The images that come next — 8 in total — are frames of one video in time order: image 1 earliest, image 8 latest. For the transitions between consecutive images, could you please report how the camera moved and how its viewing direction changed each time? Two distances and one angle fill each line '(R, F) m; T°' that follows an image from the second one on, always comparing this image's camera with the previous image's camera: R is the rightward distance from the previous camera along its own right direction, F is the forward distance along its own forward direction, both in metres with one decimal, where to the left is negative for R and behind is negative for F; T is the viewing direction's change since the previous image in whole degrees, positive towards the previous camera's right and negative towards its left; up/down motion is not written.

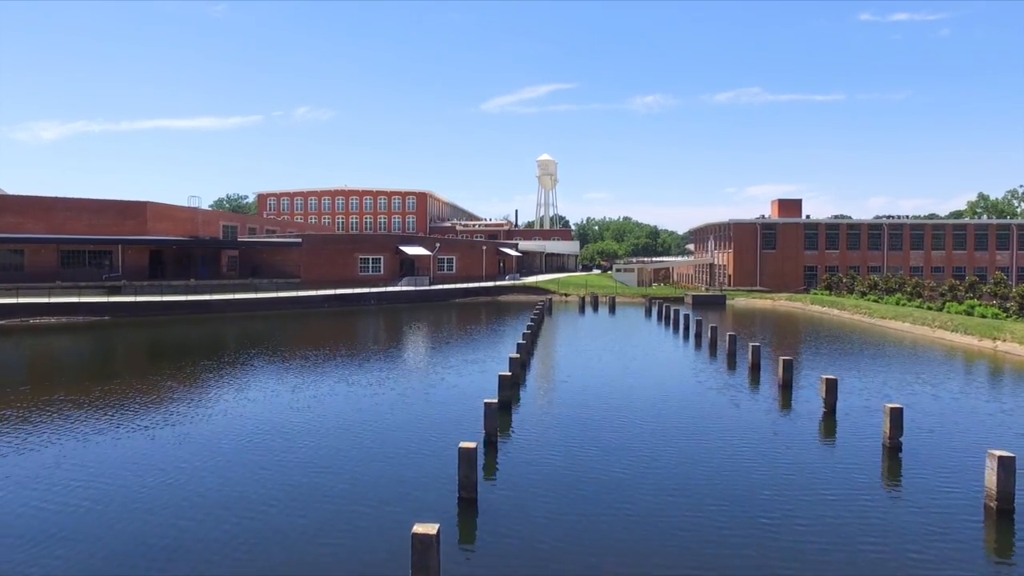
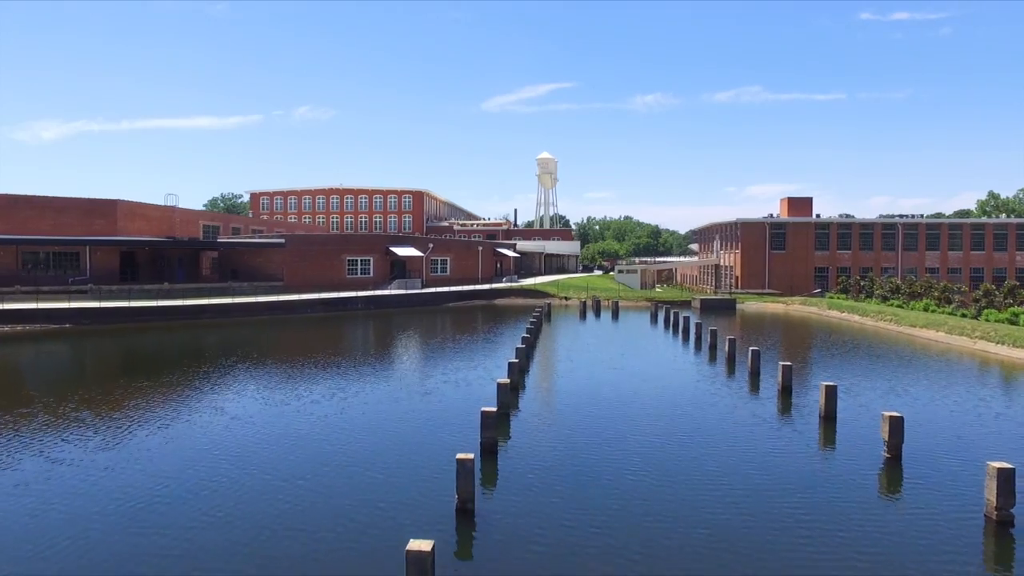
(+0.2, +2.9) m; 0°
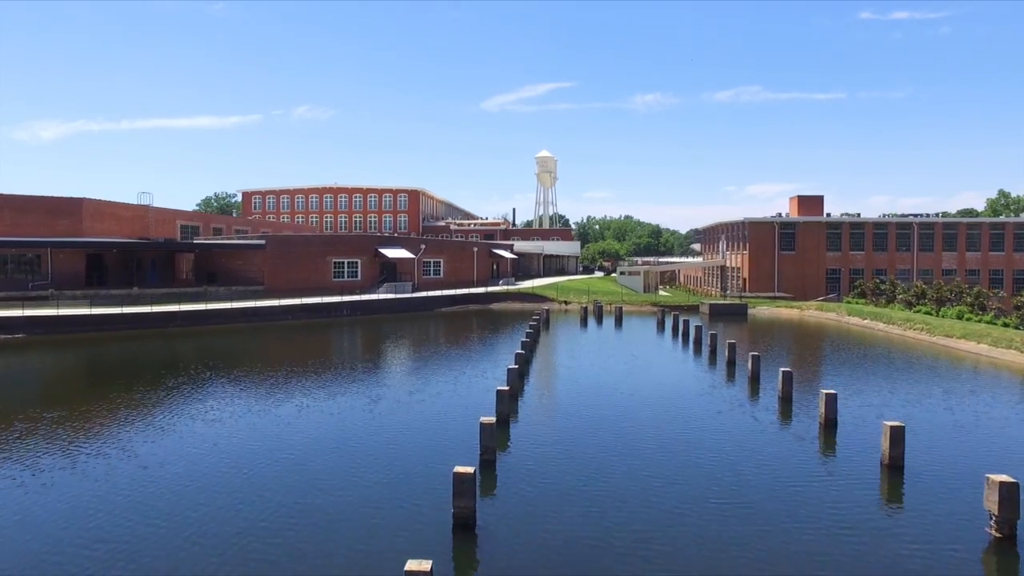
(+0.2, +2.9) m; 0°
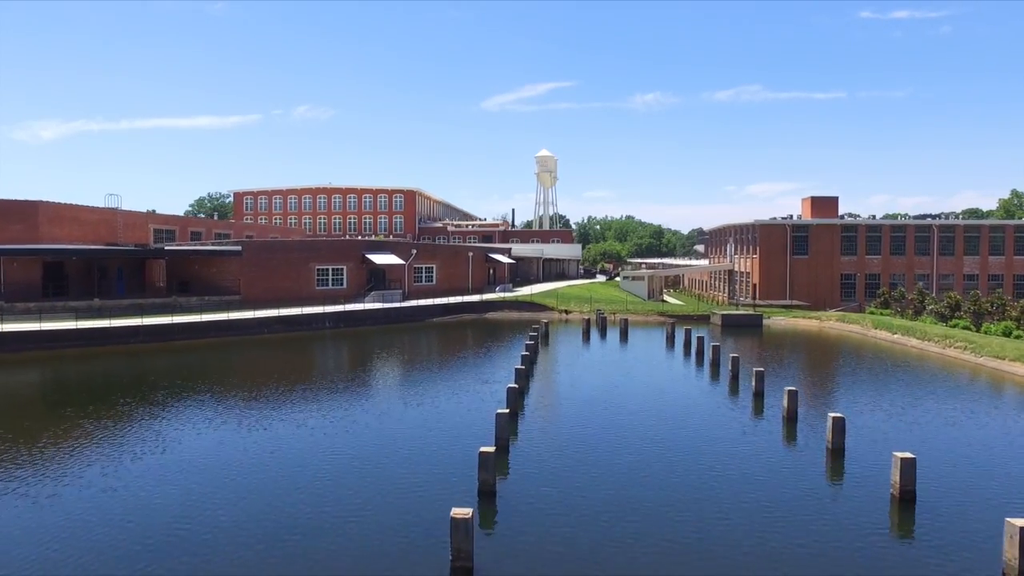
(+0.2, +3.2) m; 0°
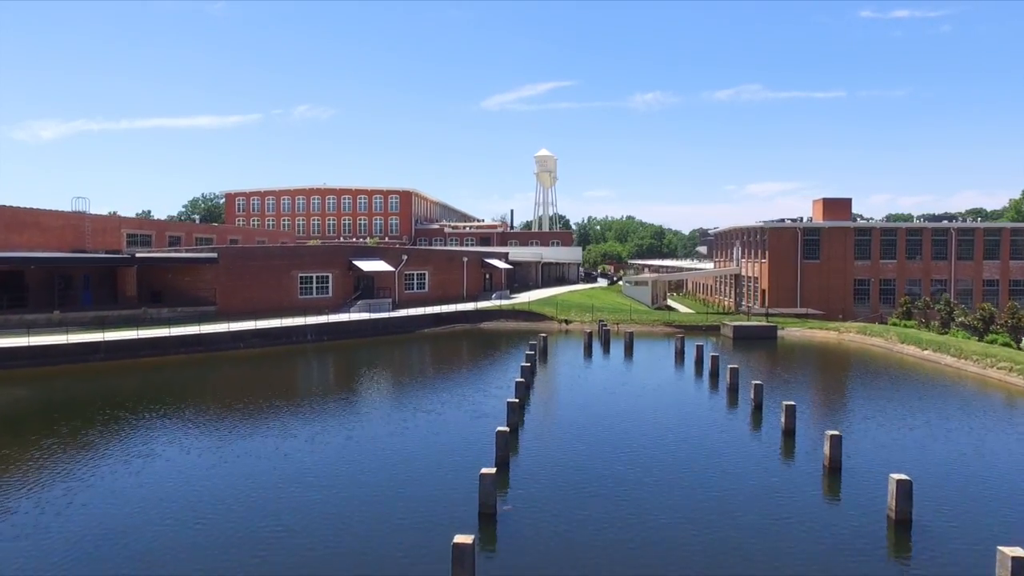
(+0.2, +2.8) m; 0°
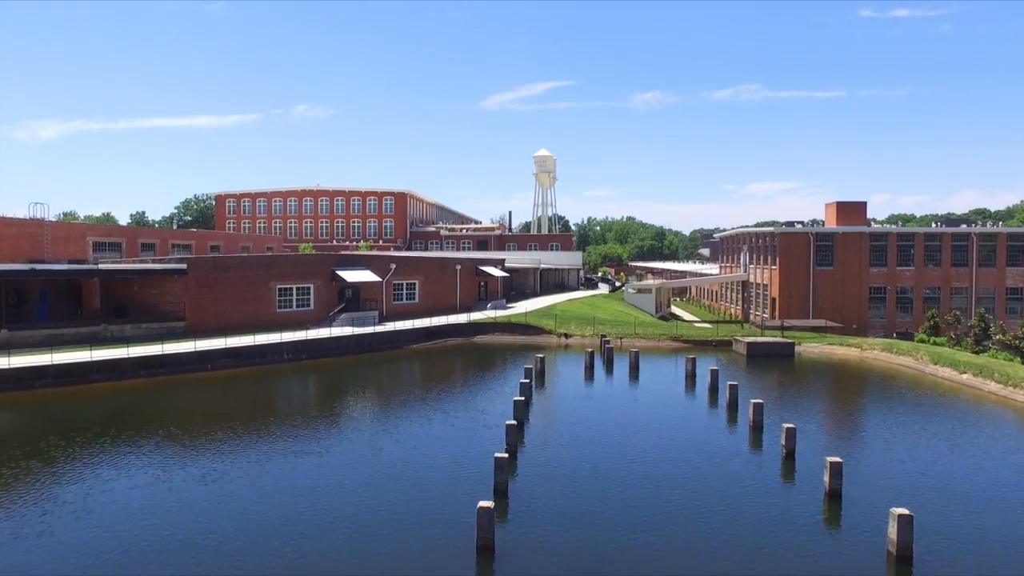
(+0.2, +3.0) m; 0°
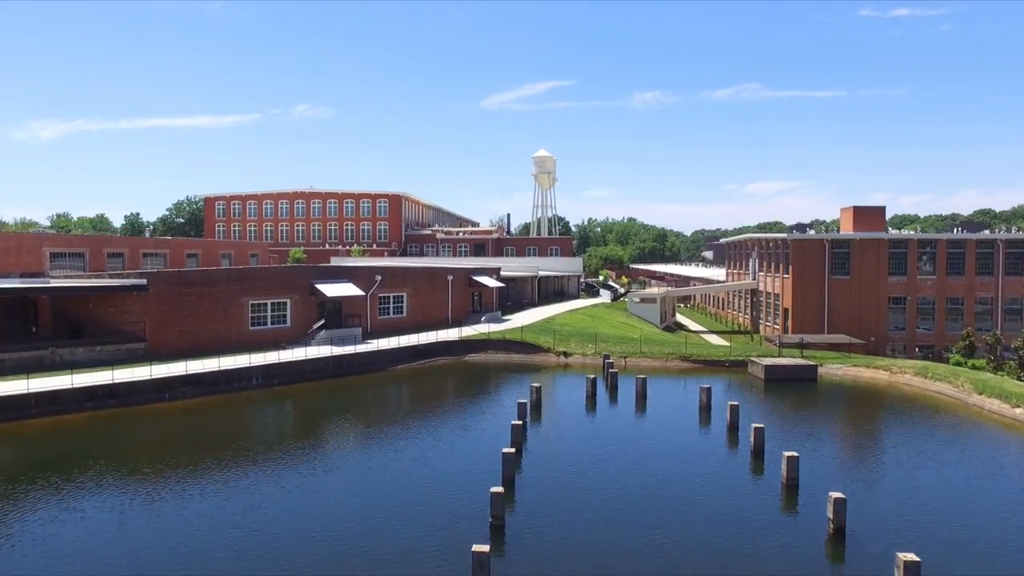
(+0.3, +3.2) m; 0°
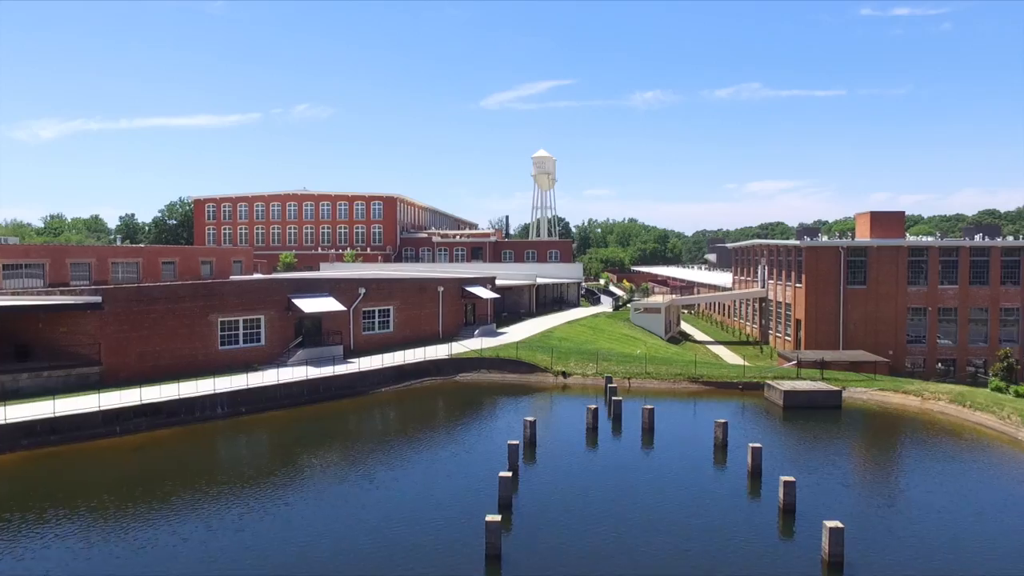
(+0.3, +2.9) m; 0°
